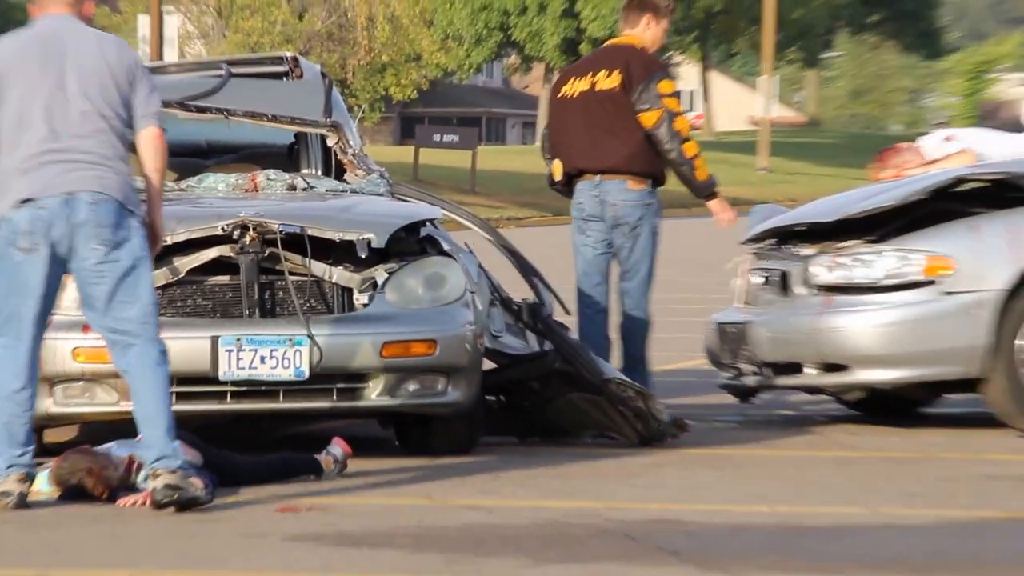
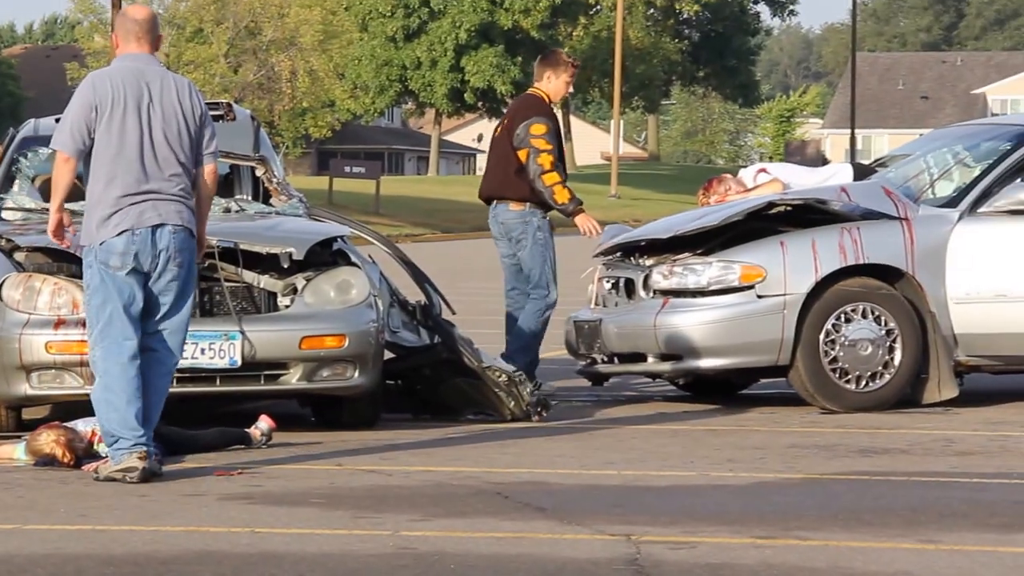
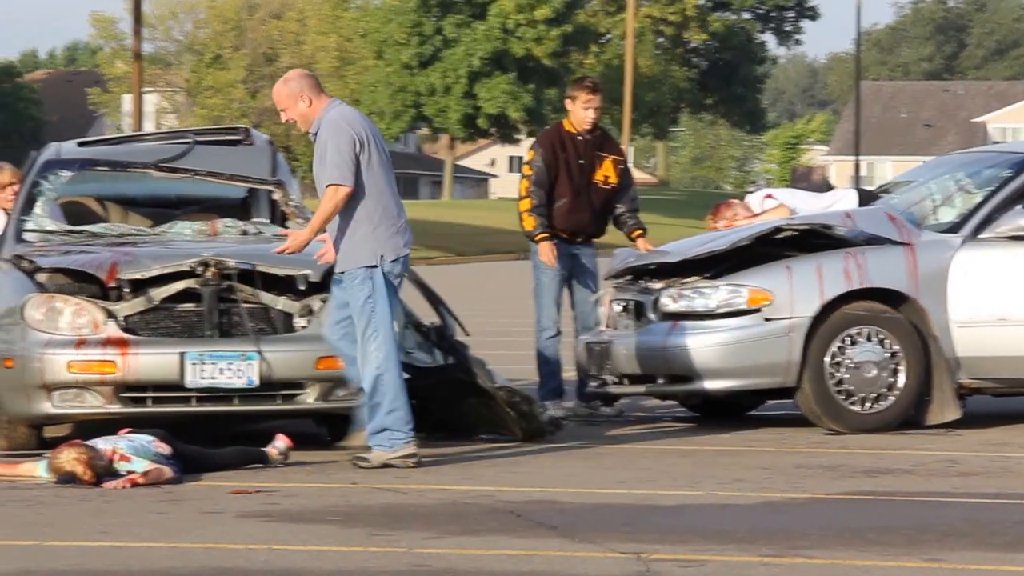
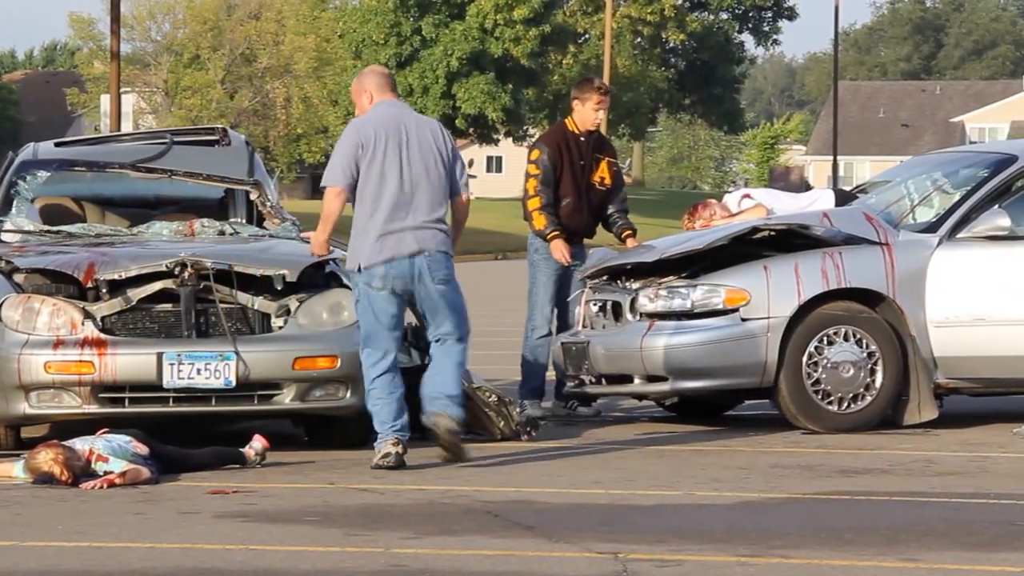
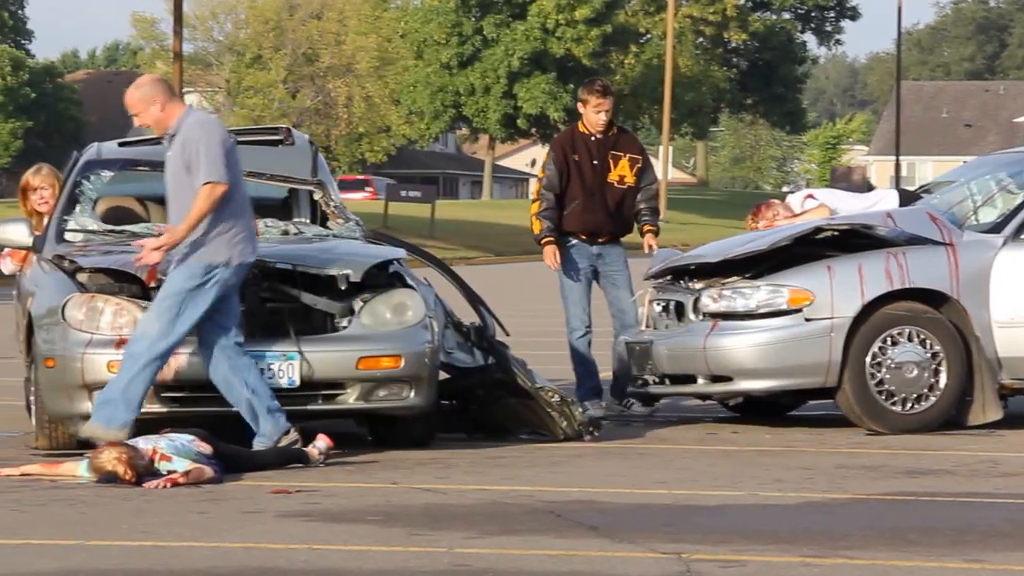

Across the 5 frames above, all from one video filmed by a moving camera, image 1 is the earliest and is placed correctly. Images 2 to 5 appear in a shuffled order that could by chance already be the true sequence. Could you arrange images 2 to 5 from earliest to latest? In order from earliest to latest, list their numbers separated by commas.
2, 4, 3, 5
